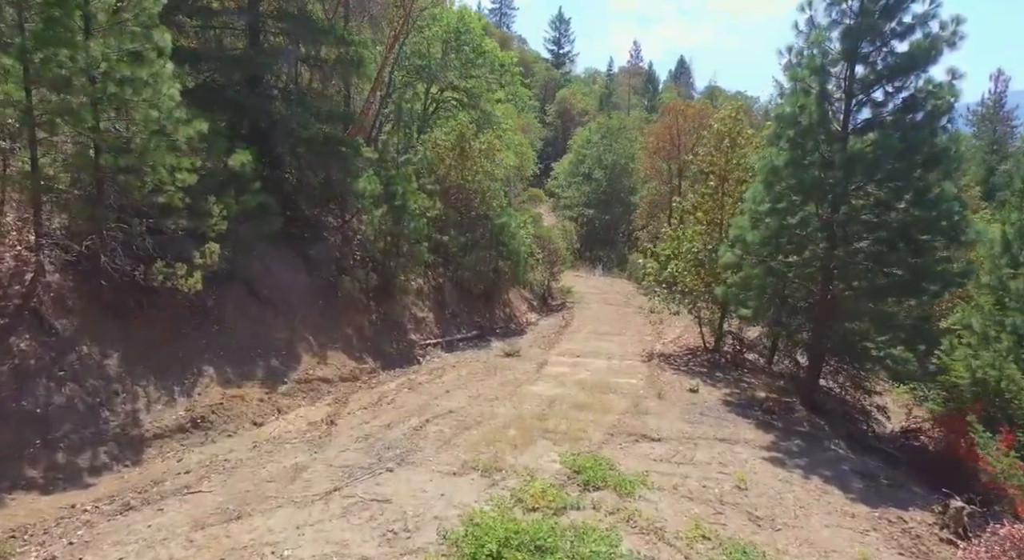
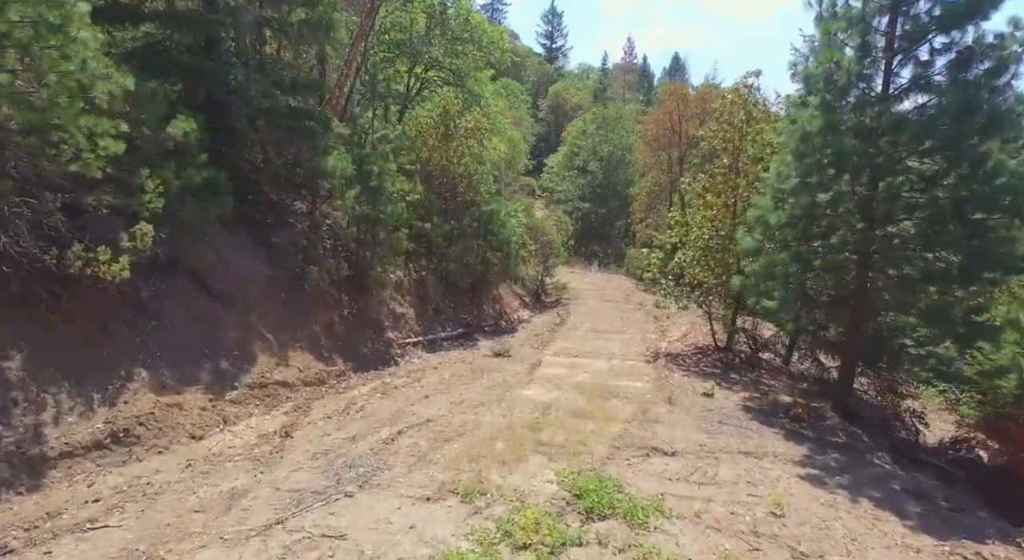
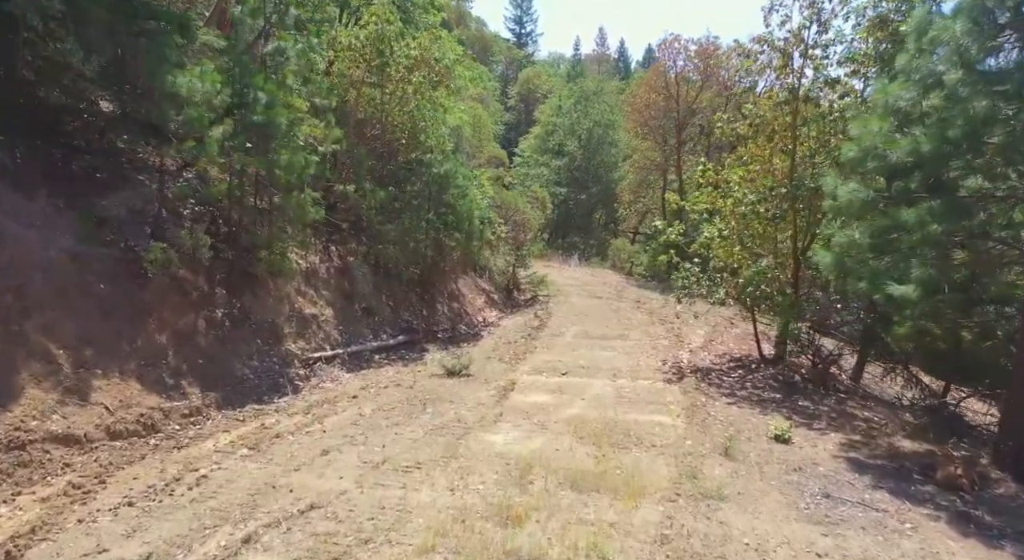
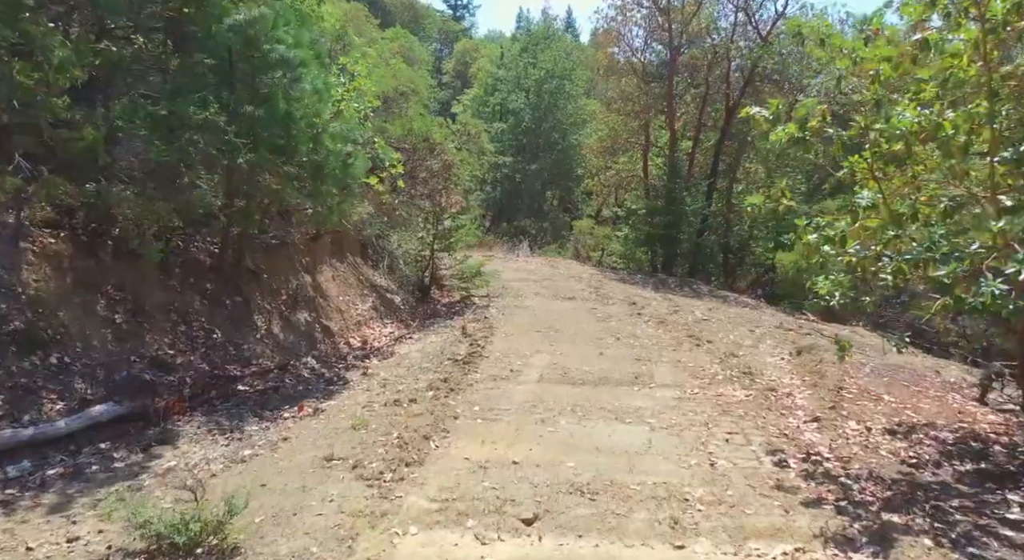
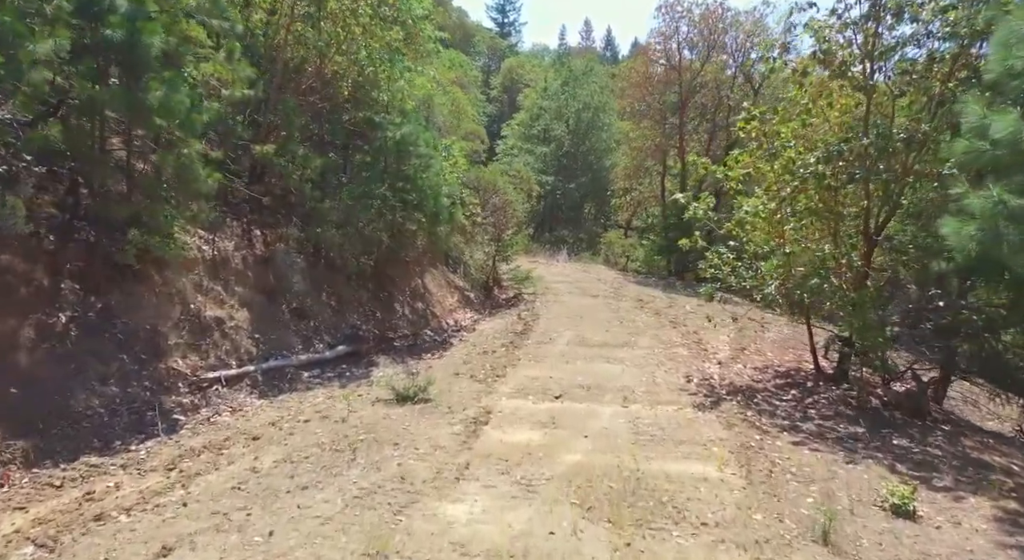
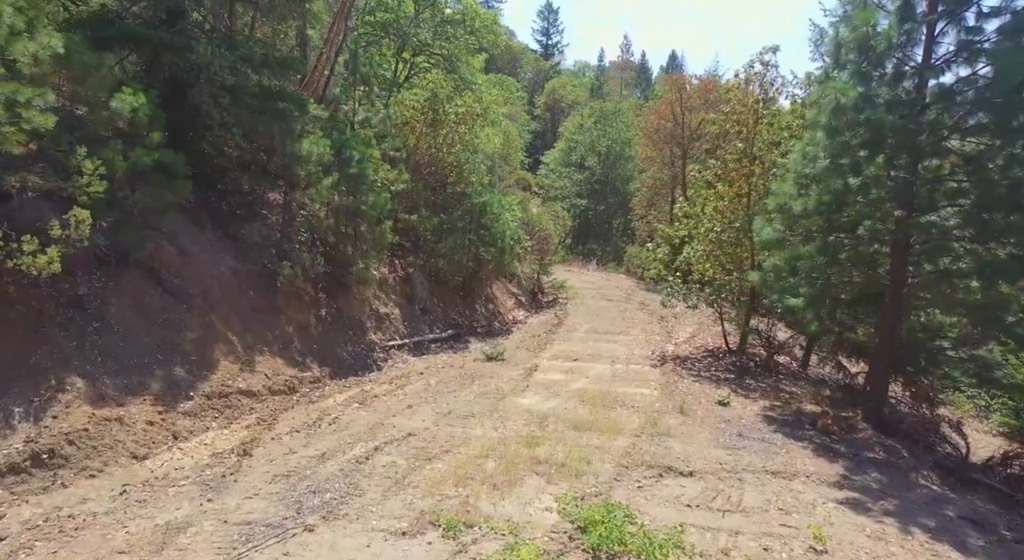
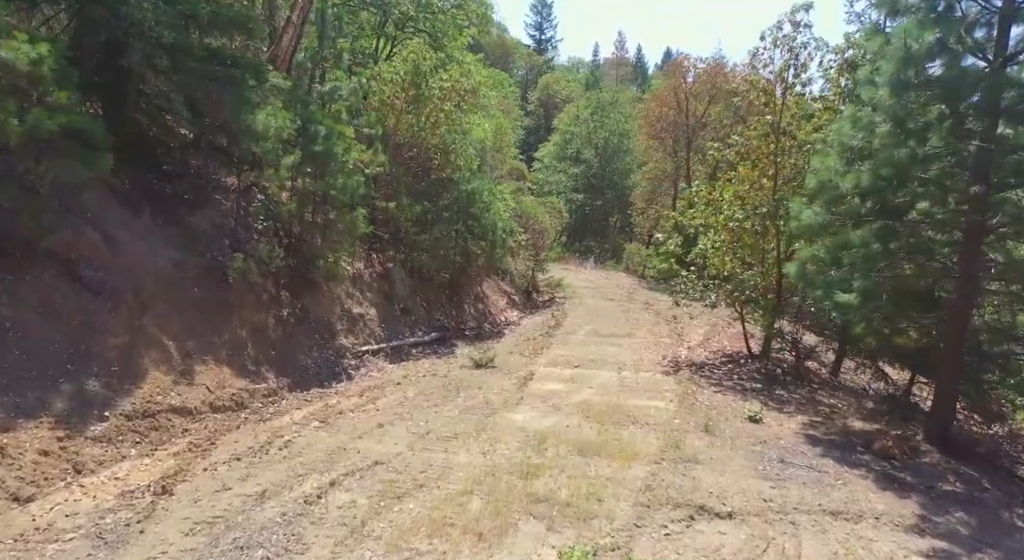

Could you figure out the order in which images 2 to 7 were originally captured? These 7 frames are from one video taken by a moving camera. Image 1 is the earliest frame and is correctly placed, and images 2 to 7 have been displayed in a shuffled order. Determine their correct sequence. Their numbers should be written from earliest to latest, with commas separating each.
2, 6, 7, 3, 5, 4
